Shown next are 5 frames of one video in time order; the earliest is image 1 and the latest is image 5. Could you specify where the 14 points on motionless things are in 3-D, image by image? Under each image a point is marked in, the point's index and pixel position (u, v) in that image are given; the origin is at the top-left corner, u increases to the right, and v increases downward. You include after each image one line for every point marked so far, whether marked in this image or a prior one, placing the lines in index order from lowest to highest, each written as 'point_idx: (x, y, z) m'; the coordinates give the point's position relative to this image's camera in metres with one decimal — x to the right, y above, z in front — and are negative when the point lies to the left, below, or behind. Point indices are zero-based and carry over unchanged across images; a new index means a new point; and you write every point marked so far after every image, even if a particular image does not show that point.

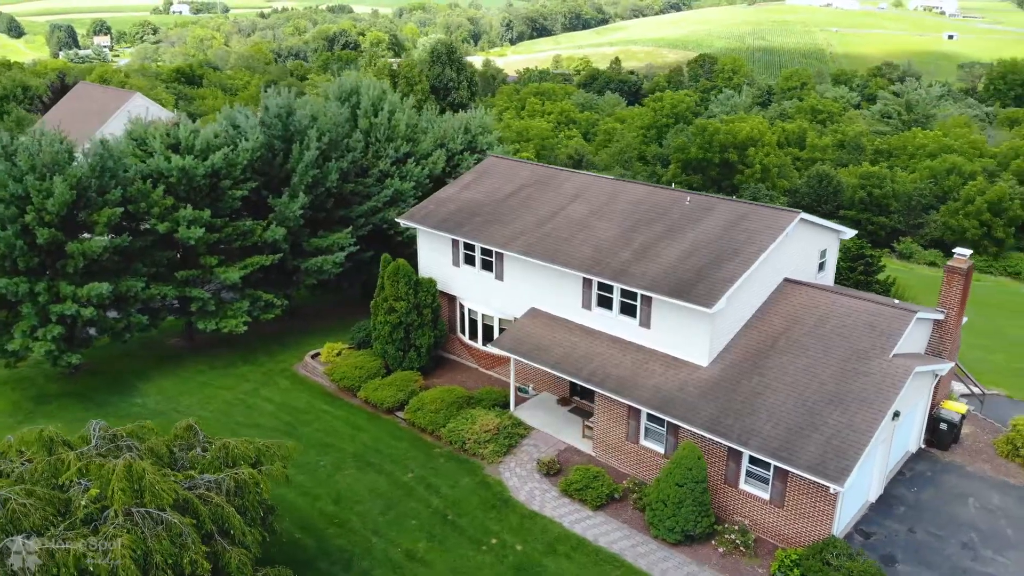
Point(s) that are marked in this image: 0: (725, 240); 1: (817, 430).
0: (+4.9, +1.1, +19.8) m
1: (+6.0, -2.8, +16.7) m
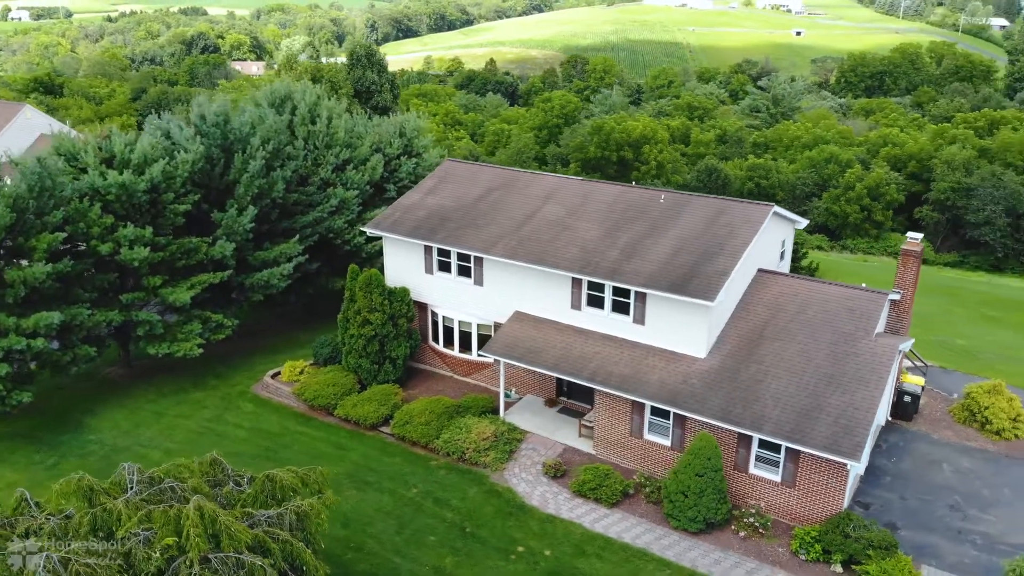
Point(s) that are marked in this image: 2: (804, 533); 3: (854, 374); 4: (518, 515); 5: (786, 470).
0: (+4.7, +1.3, +20.4) m
1: (+6.4, -2.5, +17.5) m
2: (+6.0, -5.0, +17.4) m
3: (+7.4, -1.9, +18.3) m
4: (+0.1, -4.9, +18.4) m
5: (+5.7, -3.8, +17.7) m
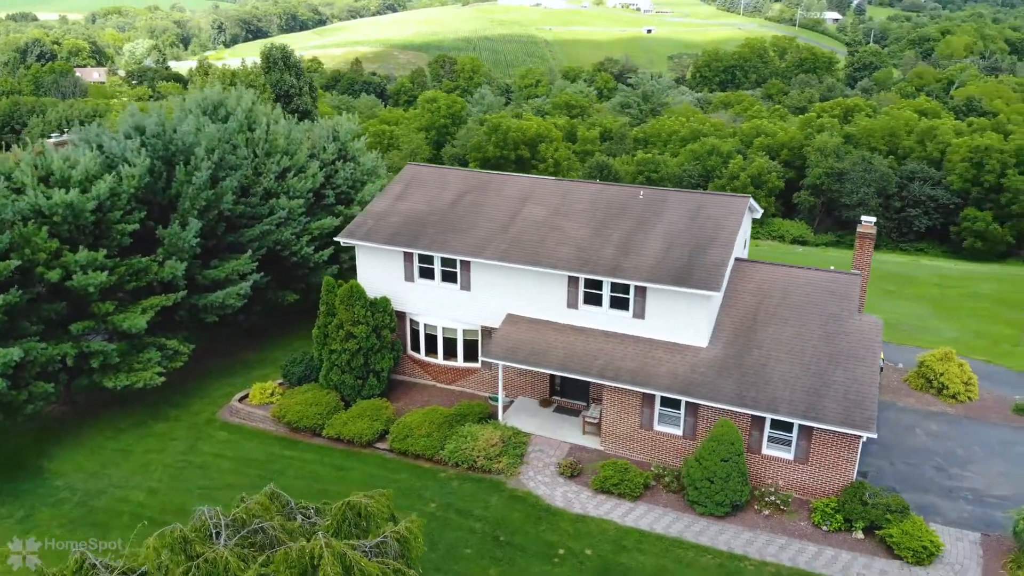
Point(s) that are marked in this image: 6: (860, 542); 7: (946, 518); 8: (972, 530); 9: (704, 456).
0: (+4.5, +1.5, +21.1) m
1: (+7.0, -2.2, +18.5) m
2: (+6.7, -4.7, +18.3) m
3: (+7.7, -1.5, +19.4) m
4: (+0.8, -5.0, +18.4) m
5: (+6.3, -3.5, +18.6) m
6: (+7.3, -5.3, +17.6) m
7: (+9.3, -5.0, +18.2) m
8: (+9.7, -5.1, +17.8) m
9: (+4.2, -3.7, +18.4) m
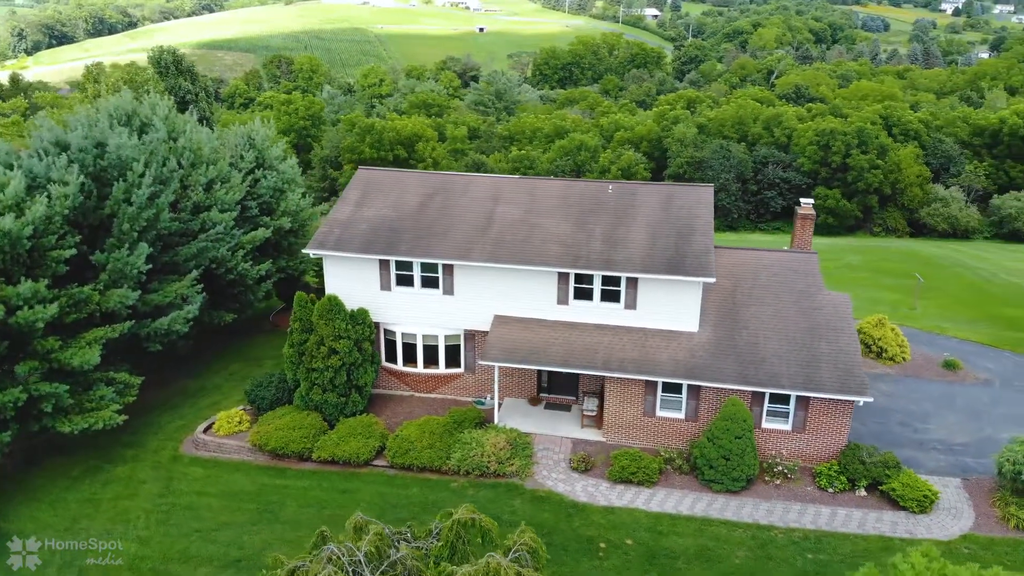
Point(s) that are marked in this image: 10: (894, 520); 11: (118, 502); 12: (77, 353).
0: (+4.1, +1.8, +21.8) m
1: (+7.2, -1.7, +19.8) m
2: (+7.2, -4.2, +19.5) m
3: (+7.7, -0.9, +20.8) m
4: (+1.4, -4.9, +18.4) m
5: (+6.7, -3.0, +19.8) m
6: (+7.9, -4.7, +19.0) m
7: (+9.8, -4.2, +20.0) m
8: (+10.3, -4.4, +19.7) m
9: (+4.6, -3.3, +19.1) m
10: (+8.2, -5.0, +18.2) m
11: (-9.0, -4.9, +19.3) m
12: (-10.2, -1.5, +19.9) m
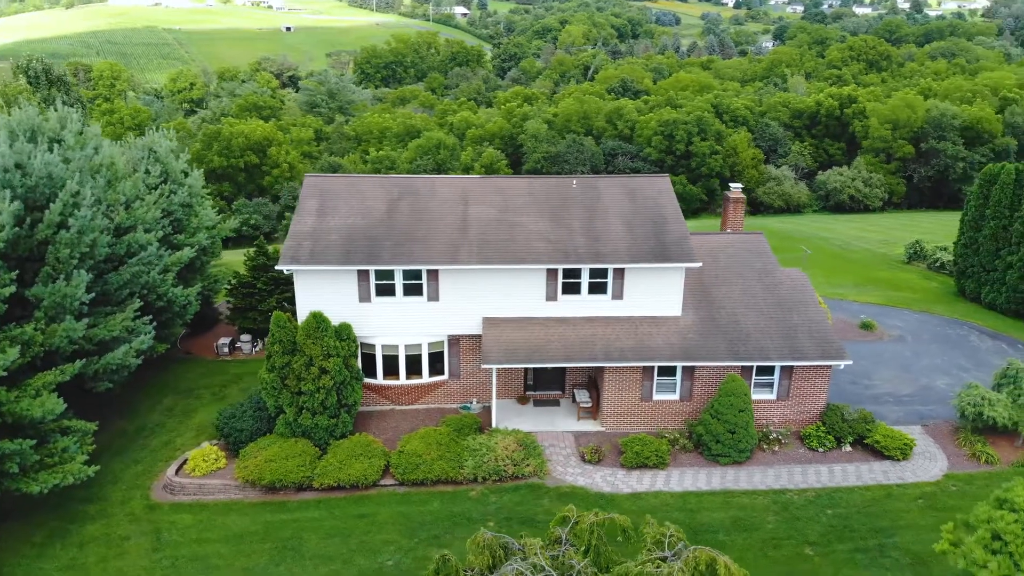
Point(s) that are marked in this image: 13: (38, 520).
0: (+3.4, +2.1, +22.4) m
1: (+7.2, -1.1, +21.3) m
2: (+7.4, -3.6, +21.0) m
3: (+7.4, -0.3, +22.3) m
4: (+2.1, -4.8, +18.7) m
5: (+6.7, -2.5, +21.1) m
6: (+8.3, -4.0, +20.7) m
7: (+9.9, -3.4, +22.1) m
8: (+10.4, -3.5, +21.8) m
9: (+4.9, -2.9, +20.1) m
10: (+8.8, -4.3, +20.0) m
11: (-8.2, -5.6, +17.2) m
12: (-9.8, -2.3, +17.5) m
13: (-10.5, -5.1, +18.7) m
